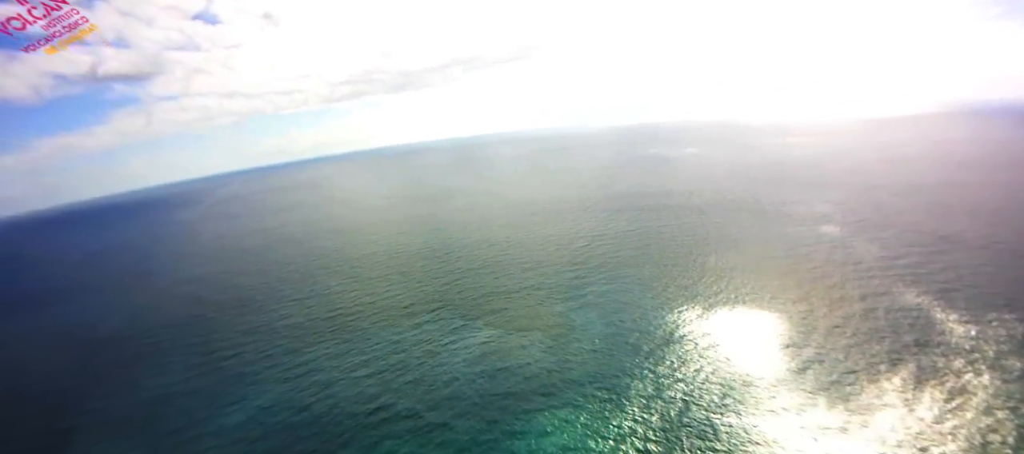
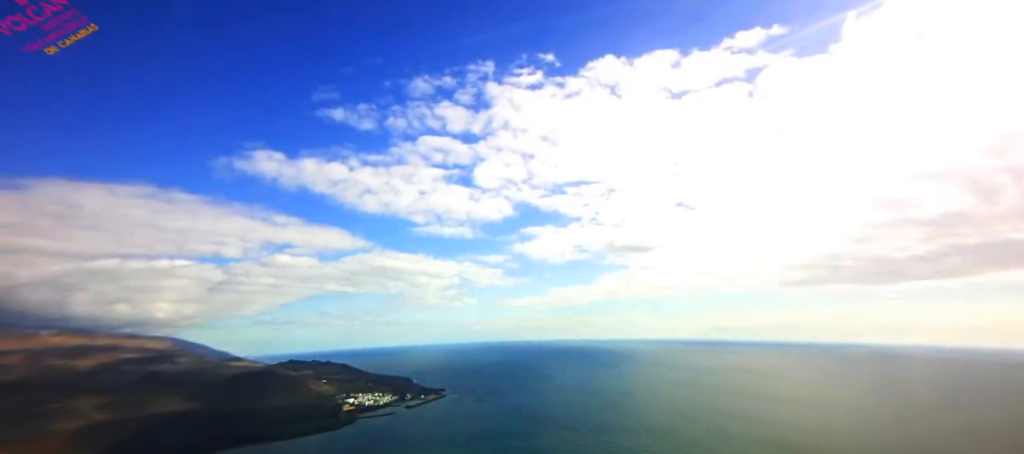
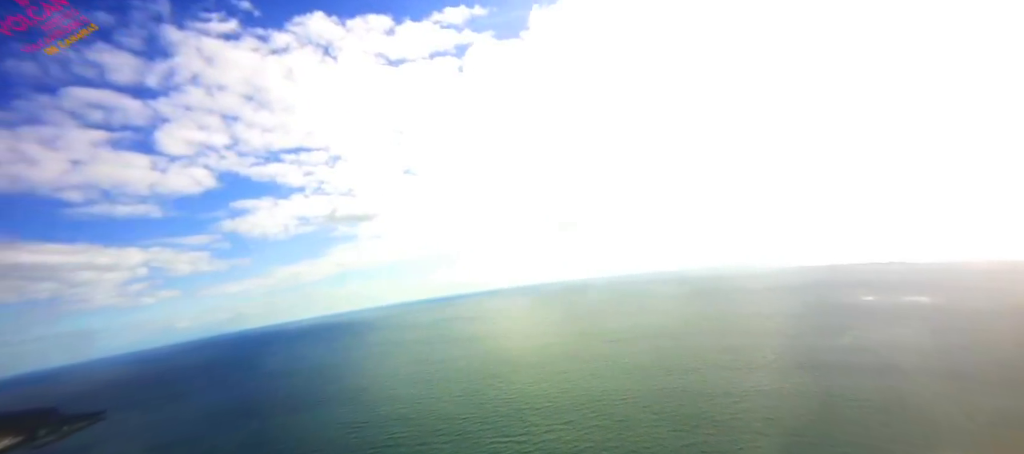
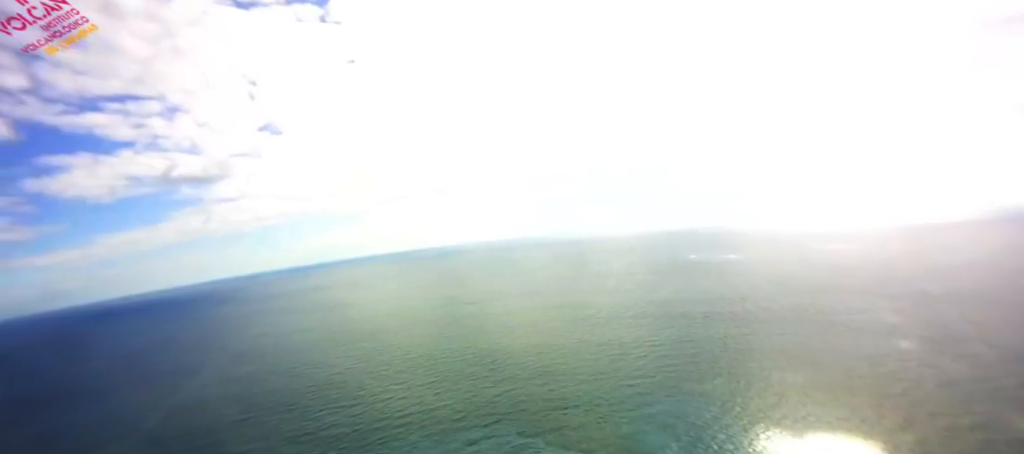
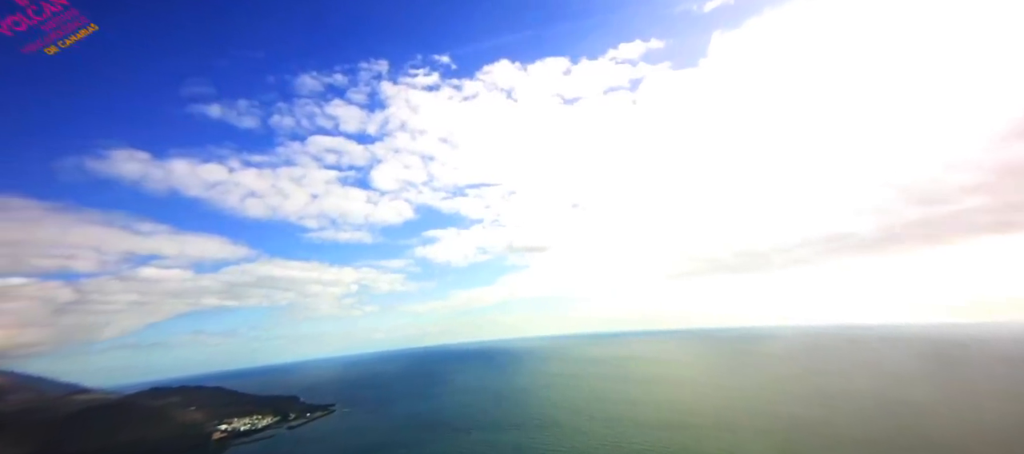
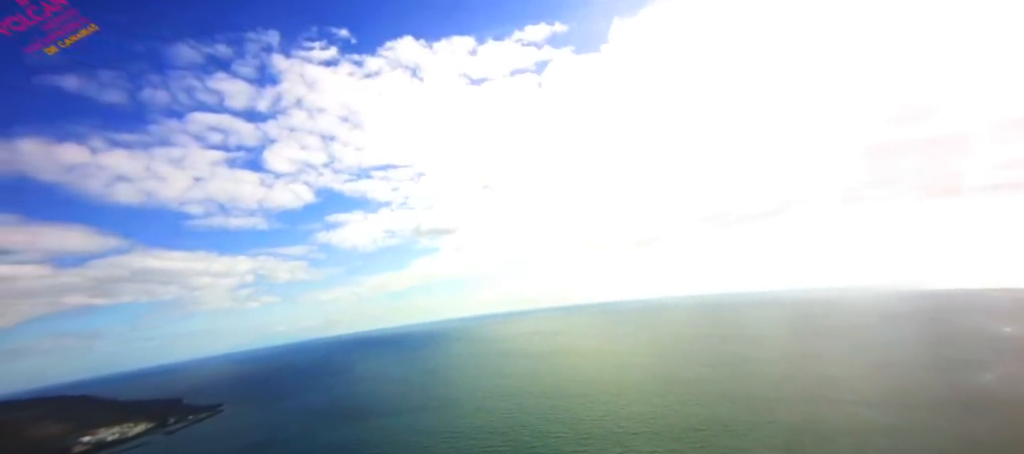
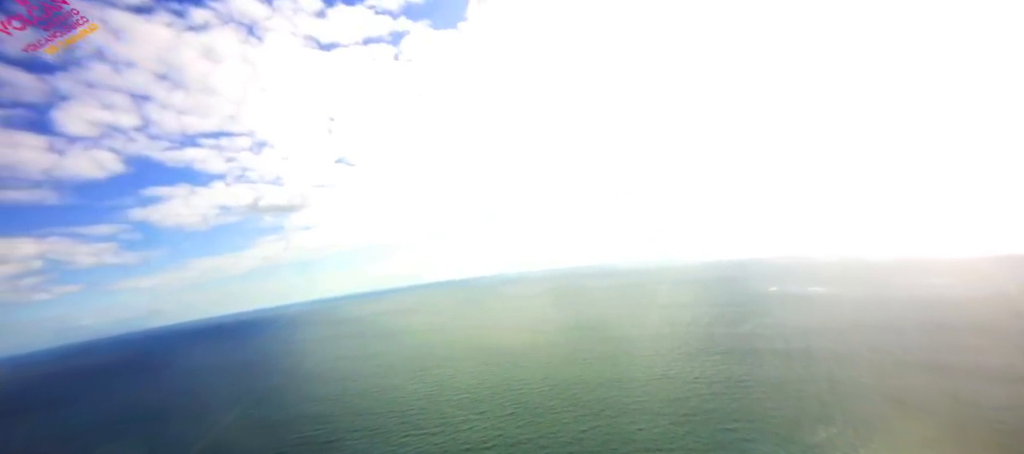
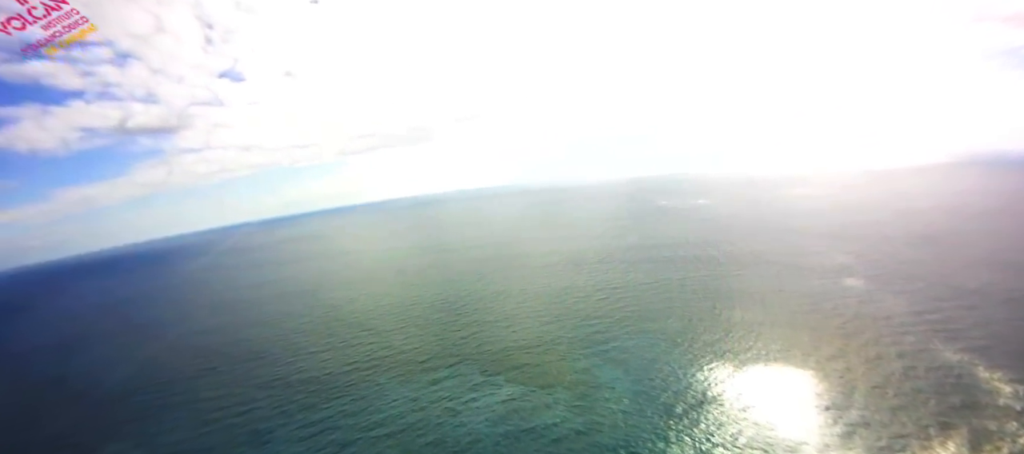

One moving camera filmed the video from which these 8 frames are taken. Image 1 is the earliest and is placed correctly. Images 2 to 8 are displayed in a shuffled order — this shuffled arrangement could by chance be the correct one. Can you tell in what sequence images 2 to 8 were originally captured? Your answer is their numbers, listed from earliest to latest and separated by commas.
8, 4, 7, 3, 6, 5, 2
